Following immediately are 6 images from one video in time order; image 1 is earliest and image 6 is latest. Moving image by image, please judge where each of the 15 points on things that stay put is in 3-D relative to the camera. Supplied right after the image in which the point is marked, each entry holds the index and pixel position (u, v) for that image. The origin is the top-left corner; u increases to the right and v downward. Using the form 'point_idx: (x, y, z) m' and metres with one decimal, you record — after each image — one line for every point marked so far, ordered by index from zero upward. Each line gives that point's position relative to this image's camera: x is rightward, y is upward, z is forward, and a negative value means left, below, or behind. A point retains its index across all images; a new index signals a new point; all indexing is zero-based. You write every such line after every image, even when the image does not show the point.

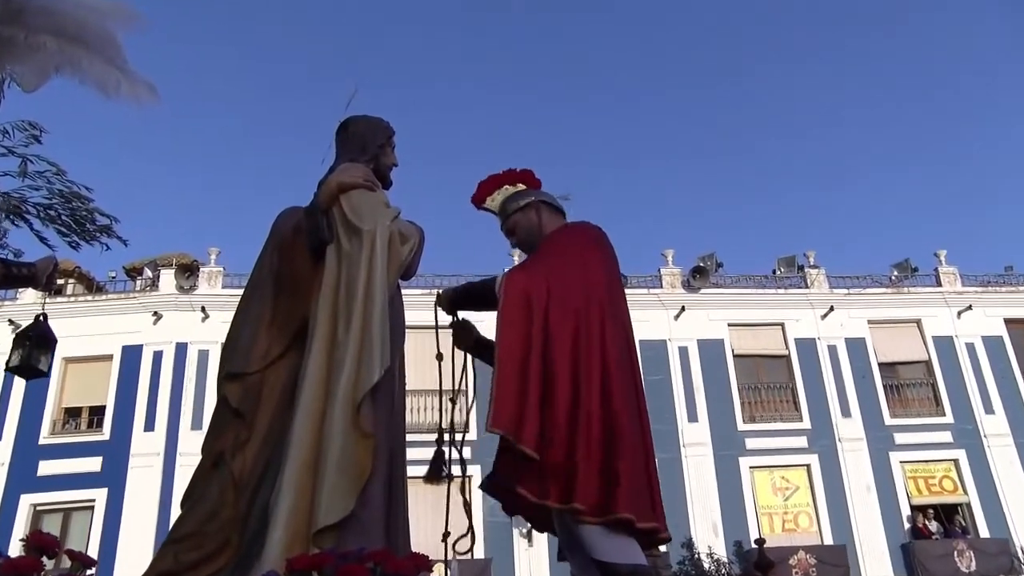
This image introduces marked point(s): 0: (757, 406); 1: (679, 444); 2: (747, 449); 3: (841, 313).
0: (+4.3, -2.1, +17.6) m
1: (+2.8, -2.6, +17.1) m
2: (+4.0, -2.7, +17.1) m
3: (+6.2, -0.5, +18.5) m
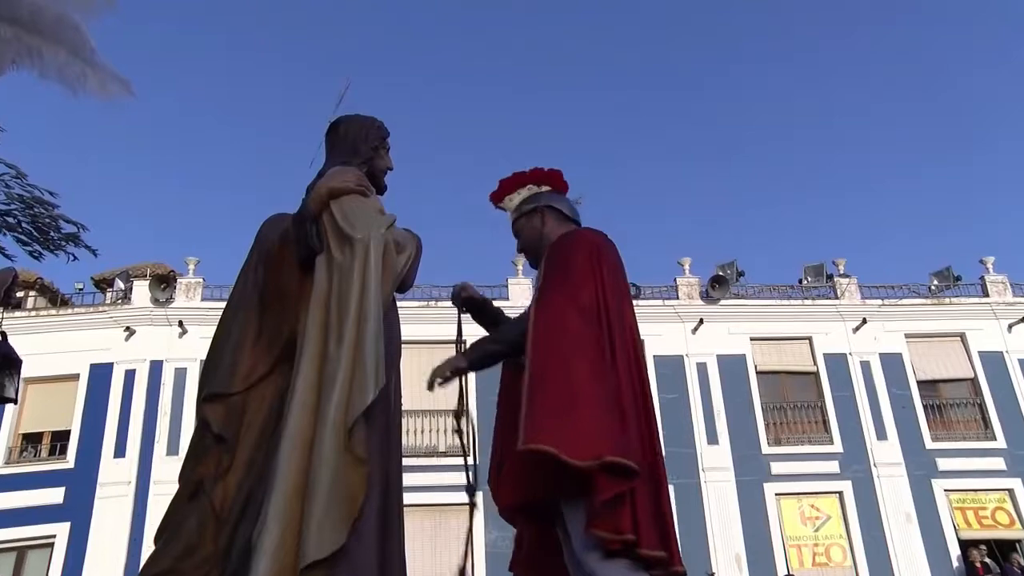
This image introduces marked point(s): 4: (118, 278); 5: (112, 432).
0: (+4.4, -2.2, +16.3) m
1: (+2.9, -2.8, +15.8) m
2: (+4.1, -2.9, +15.8) m
3: (+6.3, -0.7, +17.2) m
4: (-6.8, +0.2, +17.0) m
5: (-6.0, -2.2, +15.0) m
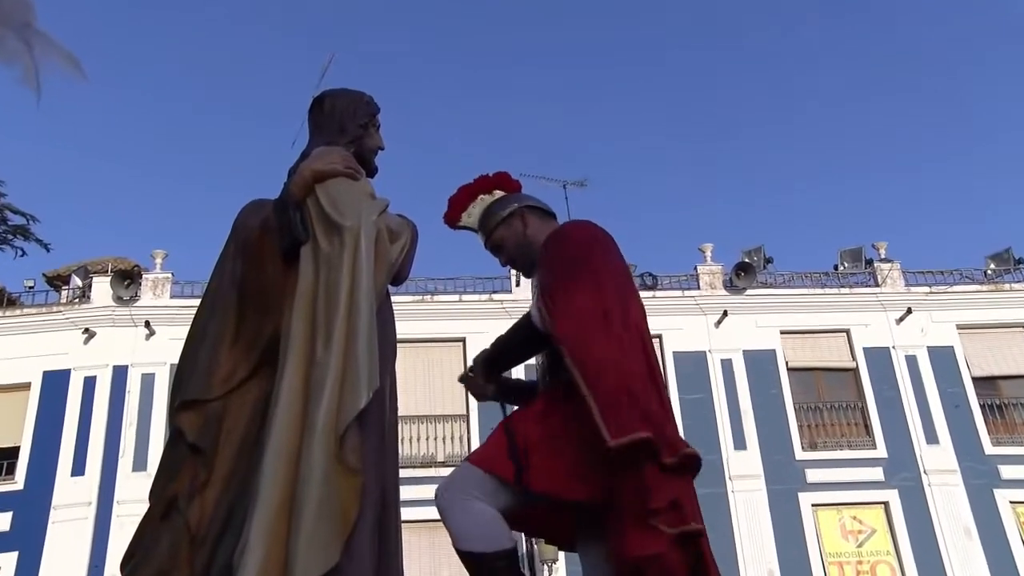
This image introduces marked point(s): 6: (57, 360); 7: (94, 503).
0: (+4.5, -2.1, +14.8) m
1: (+3.0, -2.6, +14.3) m
2: (+4.2, -2.7, +14.3) m
3: (+6.4, -0.4, +15.7) m
4: (-6.7, +0.2, +15.6) m
5: (-5.9, -2.1, +13.6) m
6: (-6.4, -1.0, +14.2) m
7: (-5.0, -2.6, +12.3) m
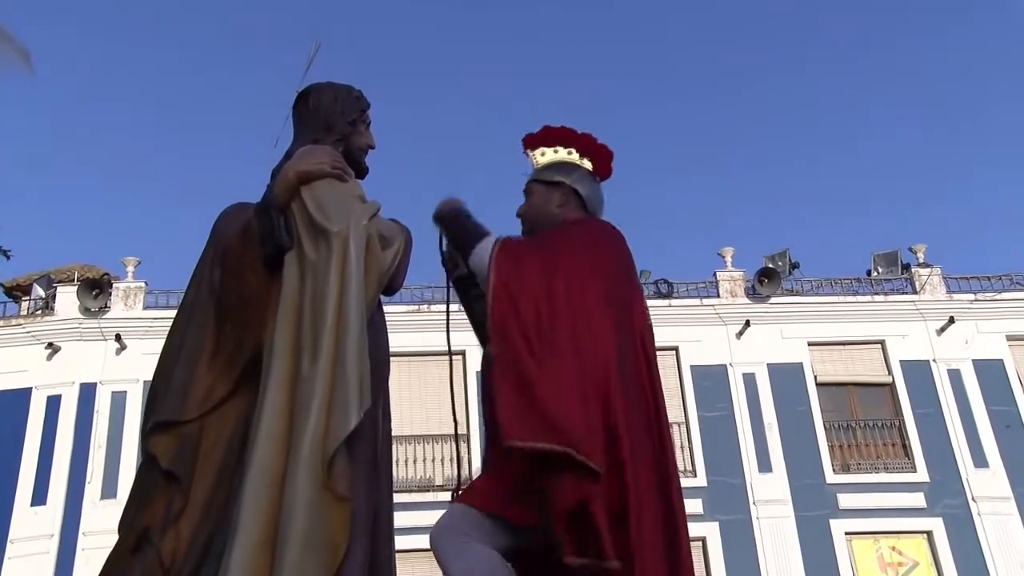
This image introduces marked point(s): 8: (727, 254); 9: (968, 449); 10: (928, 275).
0: (+4.5, -2.2, +13.7) m
1: (+3.0, -2.7, +13.1) m
2: (+4.2, -2.8, +13.1) m
3: (+6.4, -0.5, +14.6) m
4: (-6.7, 0.0, +14.5) m
5: (-5.9, -2.3, +12.5) m
6: (-6.3, -1.2, +13.1) m
7: (-5.0, -2.7, +11.2) m
8: (+3.0, +0.5, +14.4) m
9: (+6.0, -2.1, +13.6) m
10: (+6.1, +0.2, +15.0) m
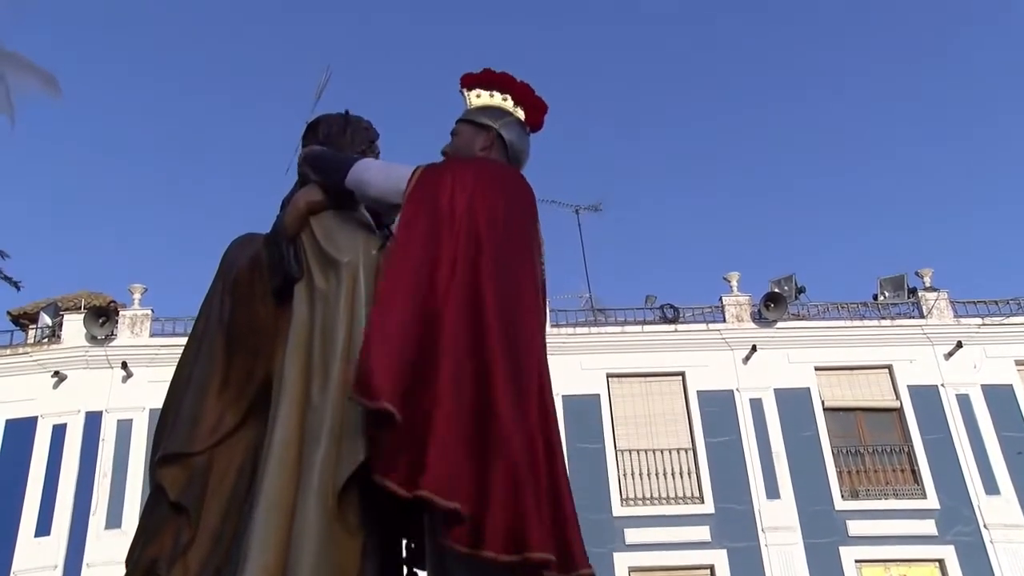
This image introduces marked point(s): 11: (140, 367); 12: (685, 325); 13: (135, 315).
0: (+4.6, -2.5, +13.6) m
1: (+3.1, -3.1, +13.0) m
2: (+4.3, -3.1, +13.0) m
3: (+6.5, -0.9, +14.5) m
4: (-6.6, -0.3, +14.5) m
5: (-5.8, -2.6, +12.4) m
6: (-6.2, -1.5, +13.1) m
7: (-4.9, -3.0, +11.2) m
8: (+3.1, +0.1, +14.4) m
9: (+6.1, -2.4, +13.5) m
10: (+6.2, -0.1, +15.0) m
11: (-4.9, -1.0, +13.4) m
12: (+2.4, -0.5, +14.7) m
13: (-5.1, -0.4, +13.8) m
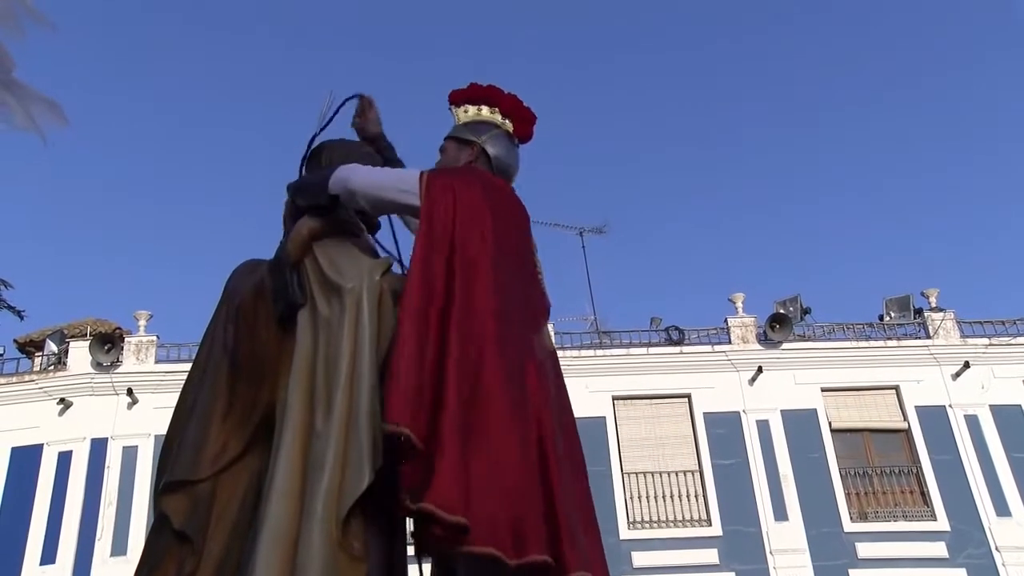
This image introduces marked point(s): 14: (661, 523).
0: (+4.7, -2.8, +13.5) m
1: (+3.2, -3.3, +13.0) m
2: (+4.4, -3.4, +12.9) m
3: (+6.6, -1.1, +14.4) m
4: (-6.5, -0.7, +14.5) m
5: (-5.7, -2.9, +12.4) m
6: (-6.2, -1.9, +13.1) m
7: (-4.8, -3.3, +11.1) m
8: (+3.2, -0.2, +14.4) m
9: (+6.2, -2.7, +13.4) m
10: (+6.2, -0.4, +14.9) m
11: (-4.8, -1.4, +13.4) m
12: (+2.5, -0.8, +14.6) m
13: (-5.0, -0.7, +13.9) m
14: (+2.0, -3.2, +13.7) m
